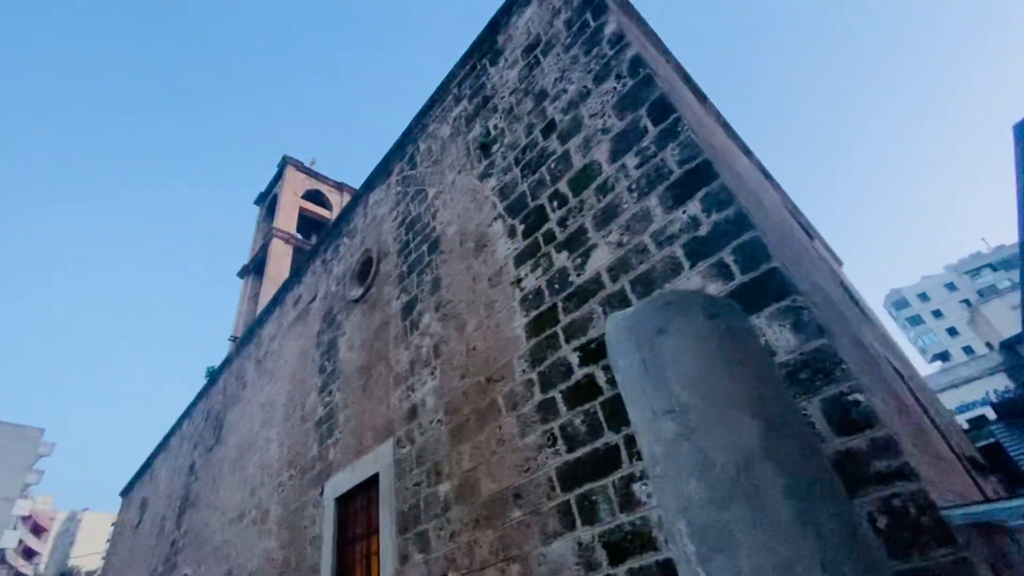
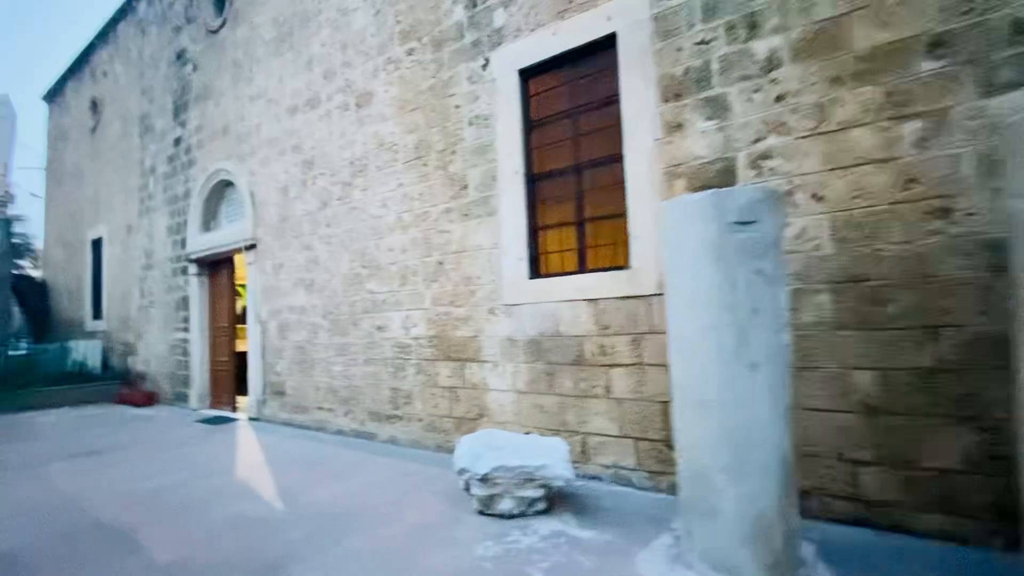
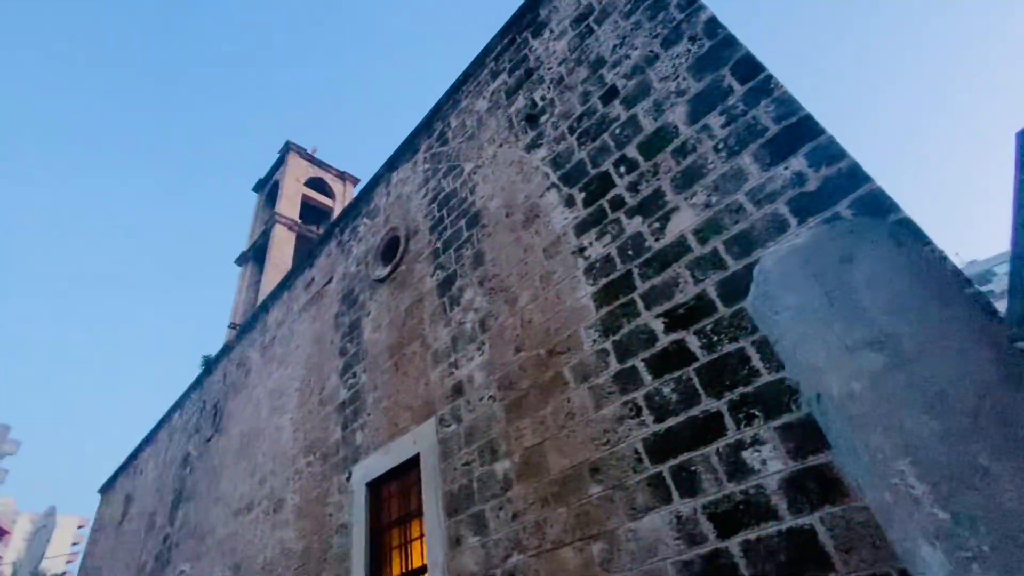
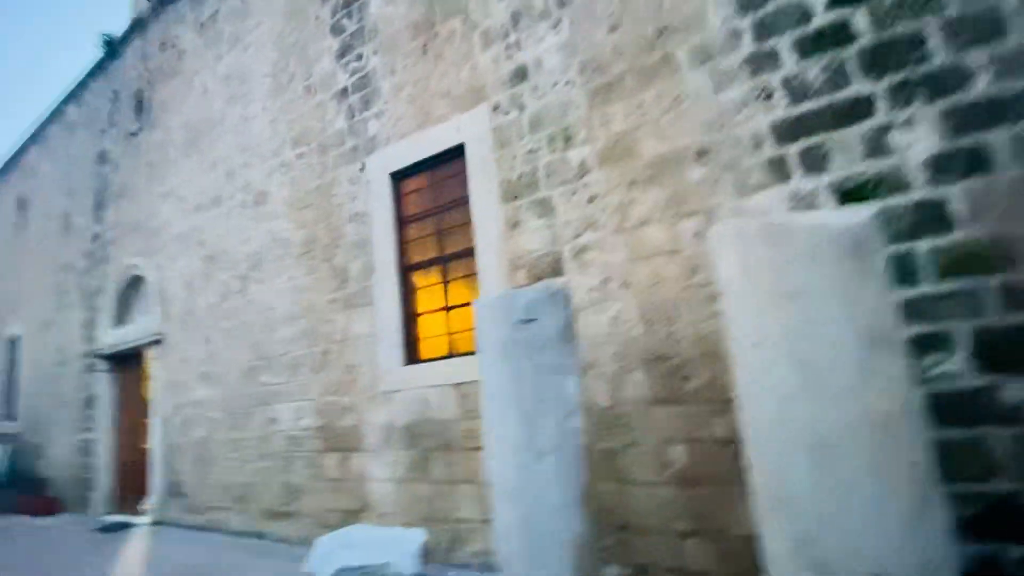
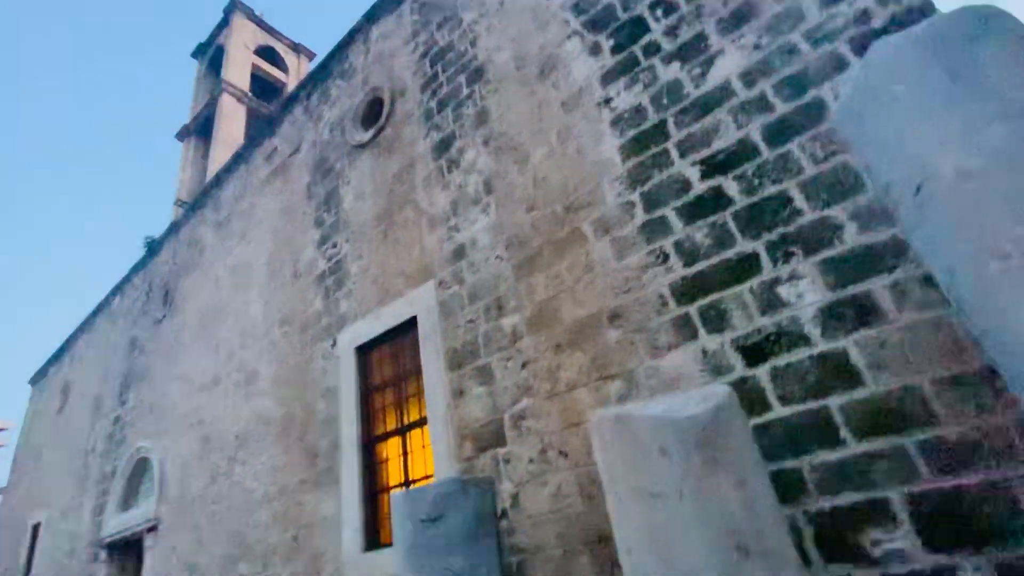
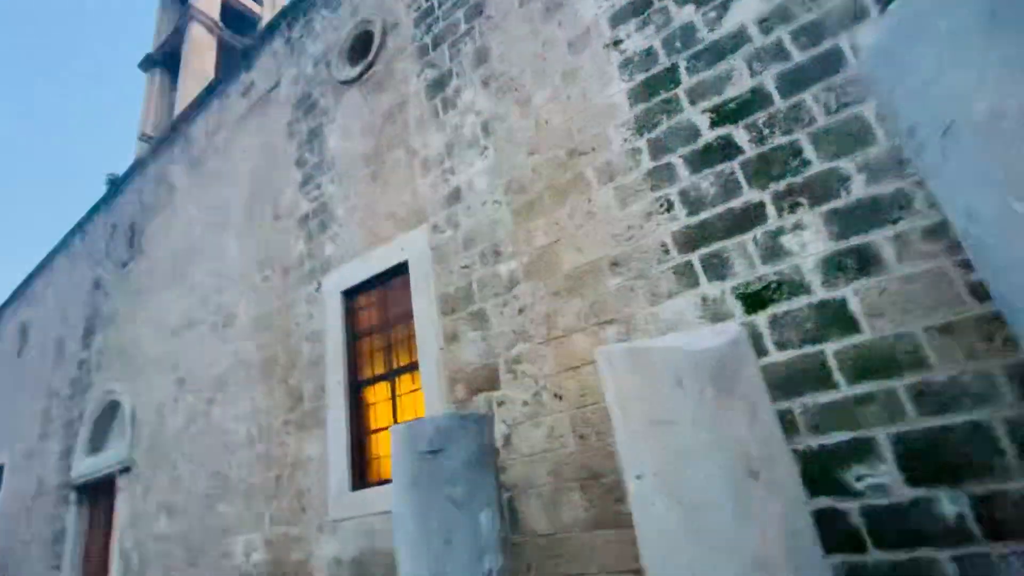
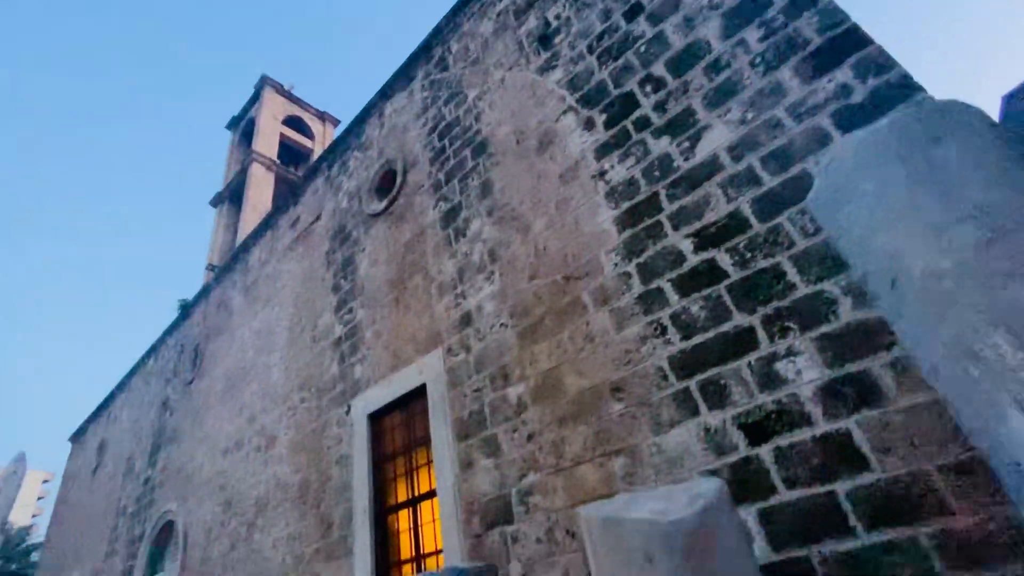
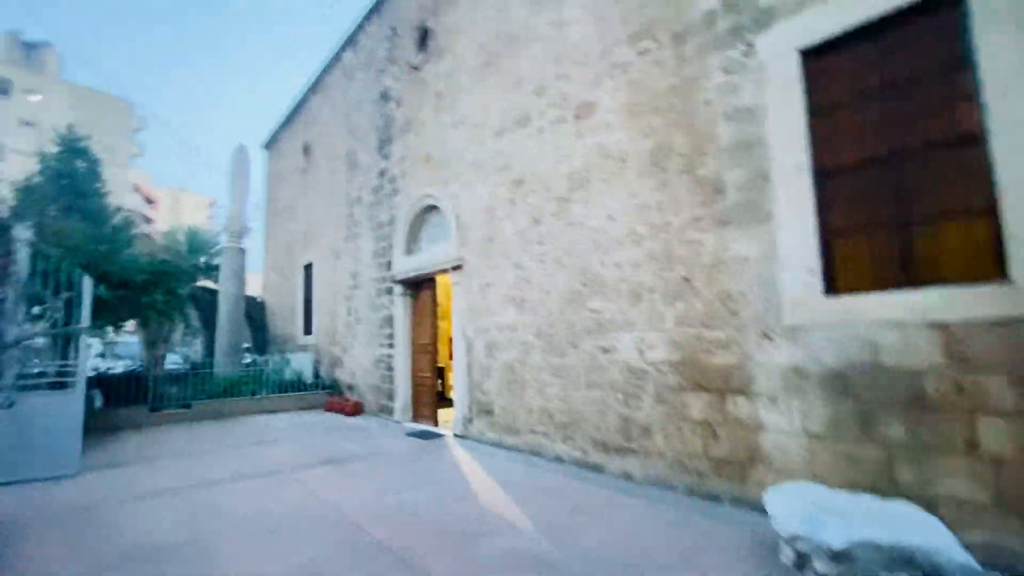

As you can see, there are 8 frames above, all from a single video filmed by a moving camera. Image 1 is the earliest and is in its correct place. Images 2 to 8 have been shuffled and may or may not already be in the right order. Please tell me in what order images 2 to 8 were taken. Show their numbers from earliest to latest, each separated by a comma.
3, 7, 5, 6, 4, 2, 8
